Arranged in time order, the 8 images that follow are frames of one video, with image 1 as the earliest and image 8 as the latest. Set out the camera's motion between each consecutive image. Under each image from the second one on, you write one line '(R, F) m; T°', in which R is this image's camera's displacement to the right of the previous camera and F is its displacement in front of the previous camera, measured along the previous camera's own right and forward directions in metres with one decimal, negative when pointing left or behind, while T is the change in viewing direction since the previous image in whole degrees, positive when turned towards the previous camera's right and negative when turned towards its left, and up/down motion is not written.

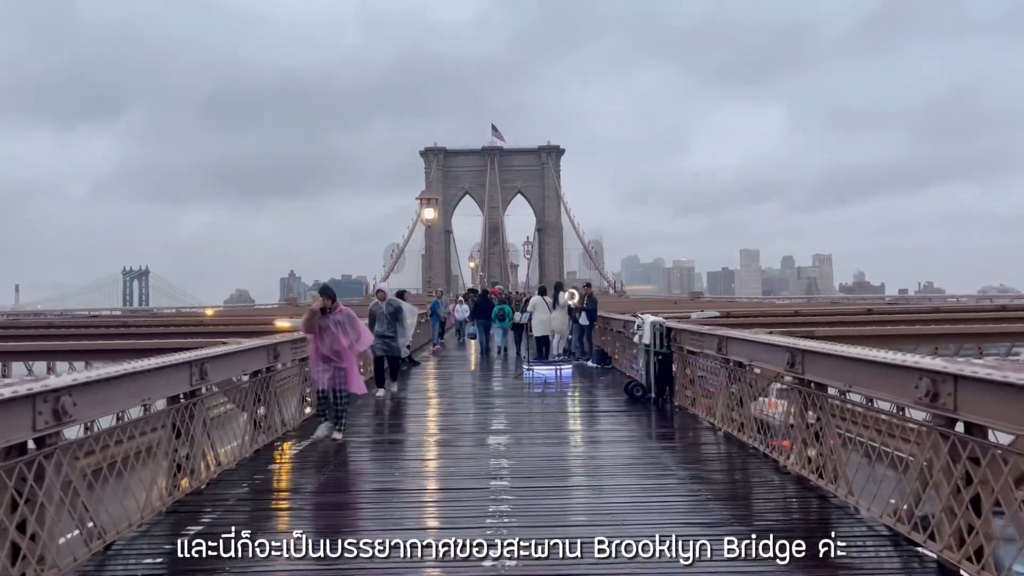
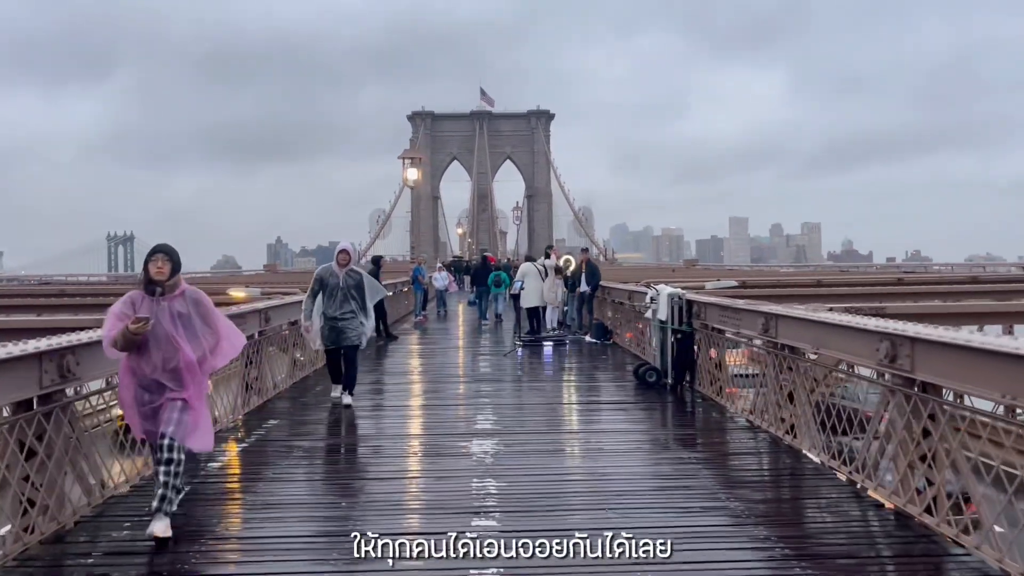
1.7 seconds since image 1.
(0.0, +1.6) m; +1°
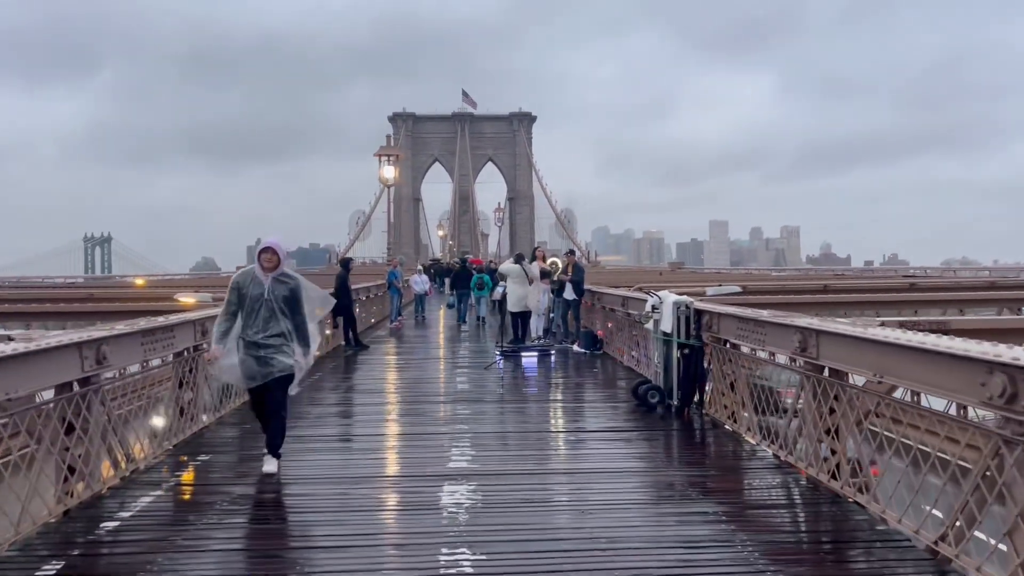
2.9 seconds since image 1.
(0.0, +1.1) m; +1°
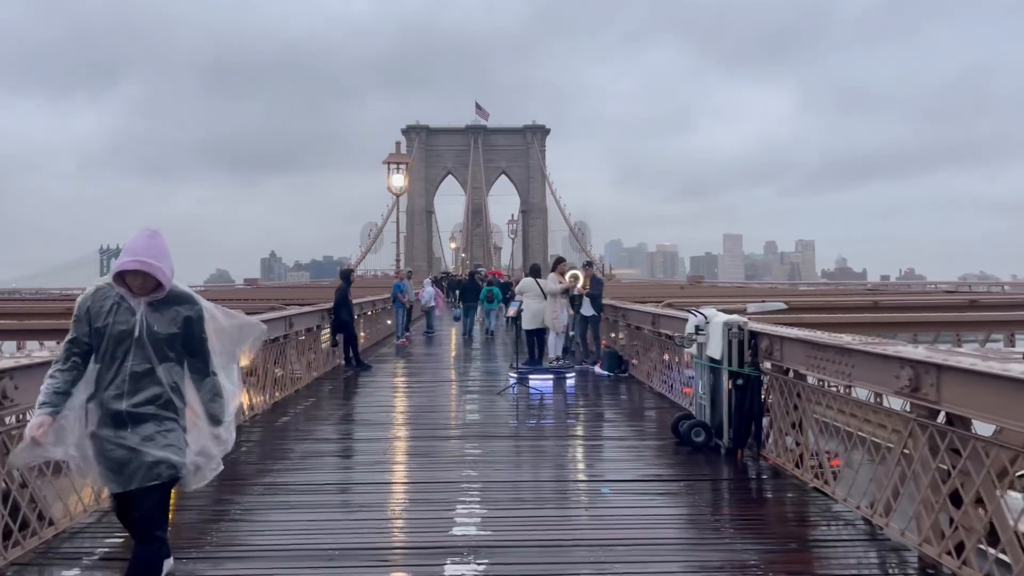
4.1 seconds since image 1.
(0.0, +1.1) m; -1°
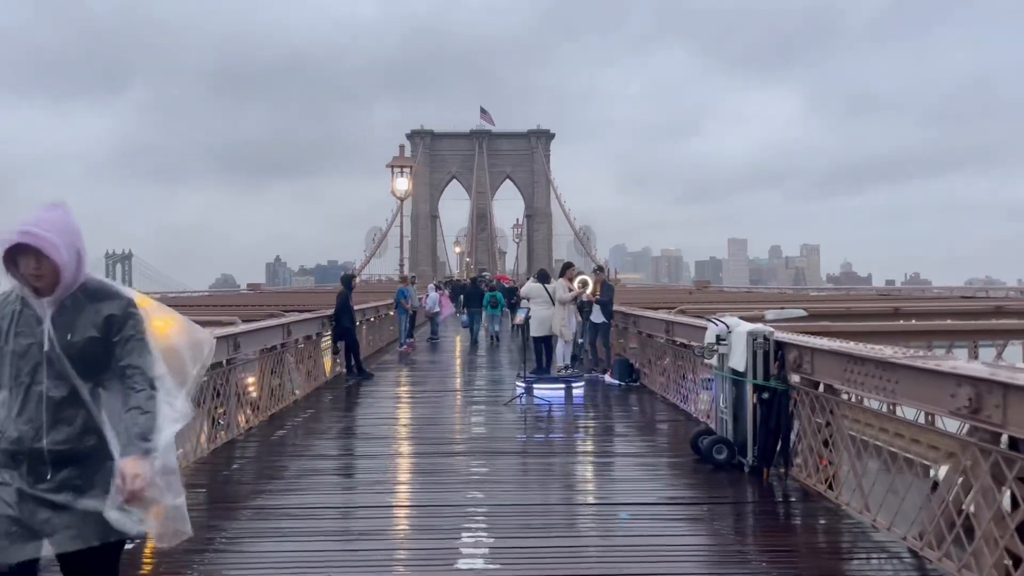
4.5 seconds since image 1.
(0.0, +0.4) m; 0°
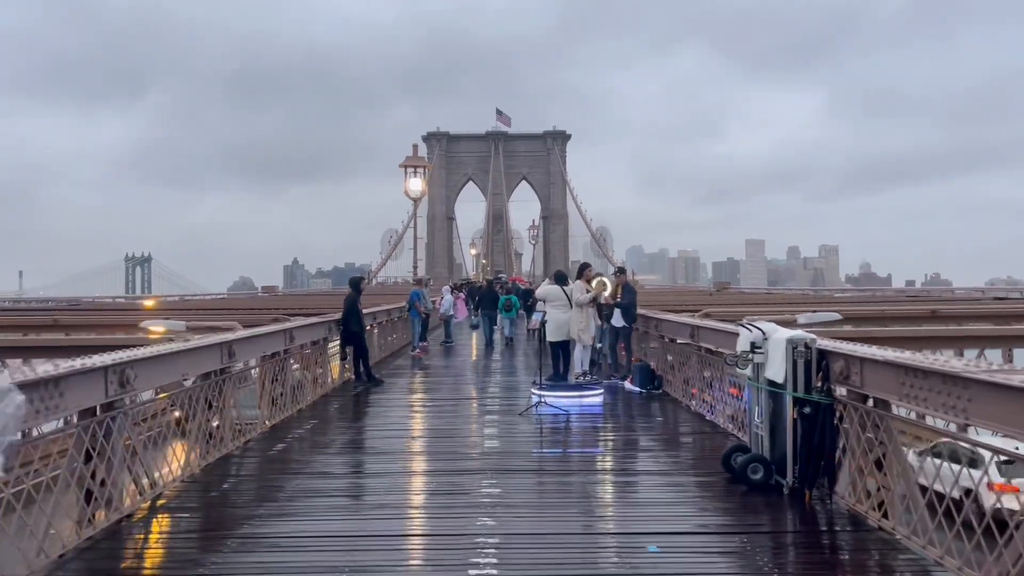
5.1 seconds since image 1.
(0.0, +0.5) m; -1°
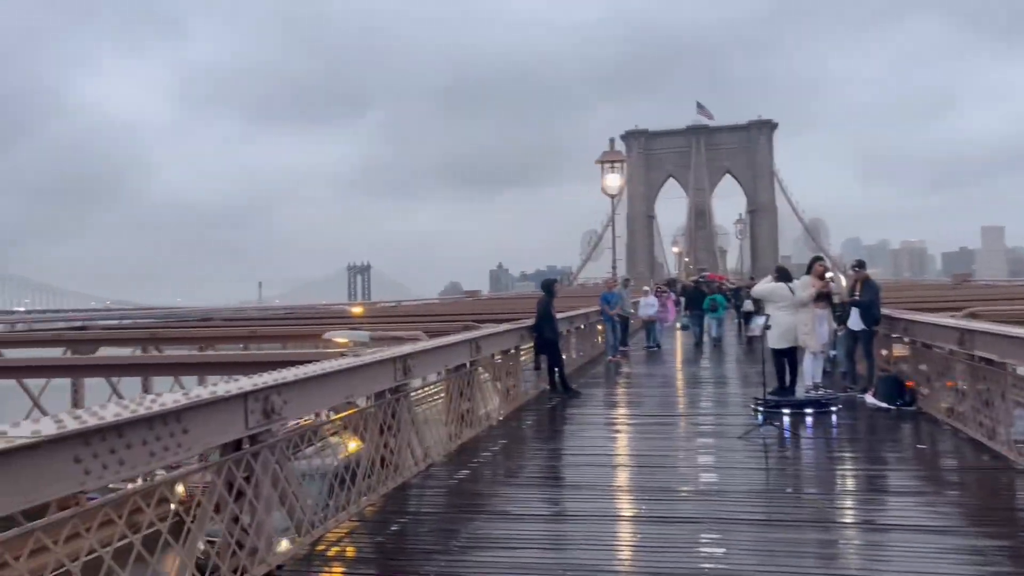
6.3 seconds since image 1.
(-0.1, +1.0) m; -14°
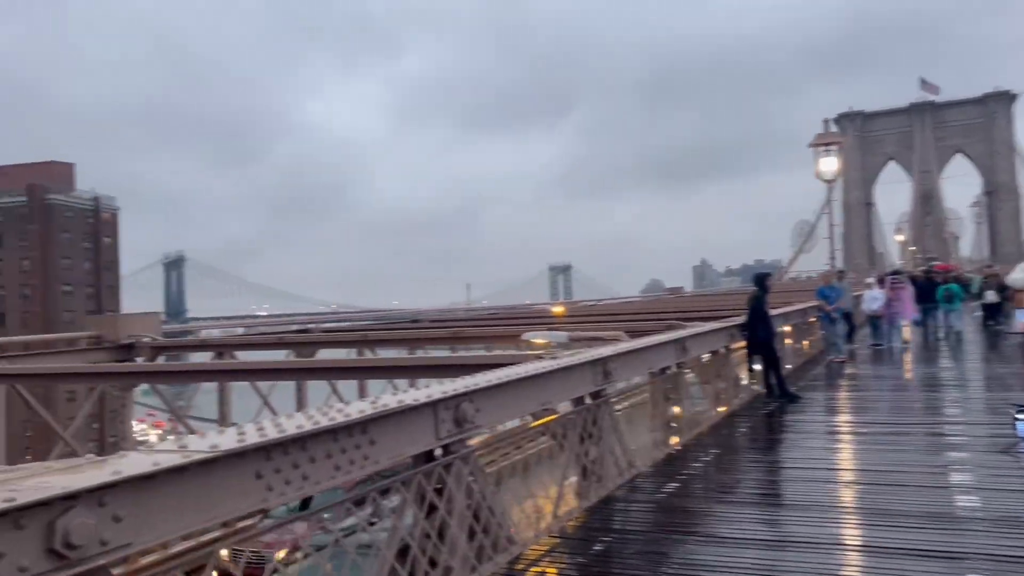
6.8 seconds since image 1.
(0.0, +0.4) m; -14°
